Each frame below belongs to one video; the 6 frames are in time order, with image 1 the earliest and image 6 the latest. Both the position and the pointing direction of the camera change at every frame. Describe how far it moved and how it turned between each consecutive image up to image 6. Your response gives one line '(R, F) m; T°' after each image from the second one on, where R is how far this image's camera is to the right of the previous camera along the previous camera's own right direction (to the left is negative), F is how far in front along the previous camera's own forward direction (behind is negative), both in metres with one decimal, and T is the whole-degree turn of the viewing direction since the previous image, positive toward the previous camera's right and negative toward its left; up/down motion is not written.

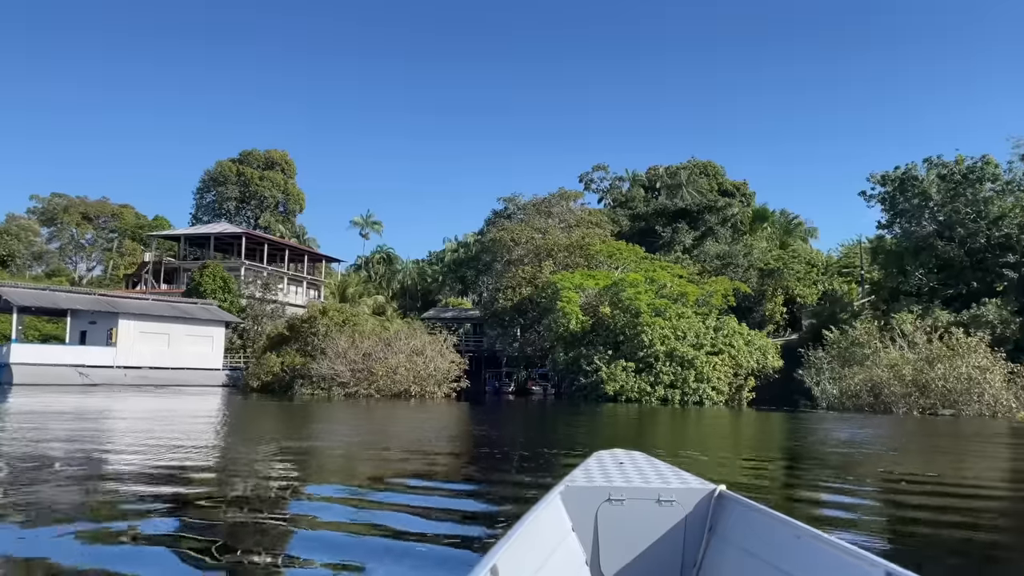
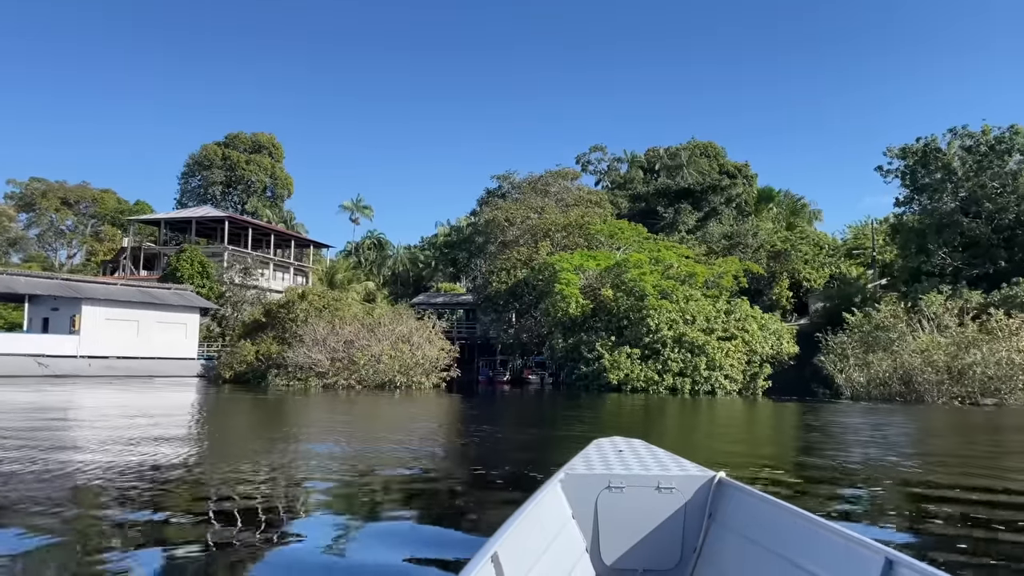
(0.0, +2.2) m; 0°
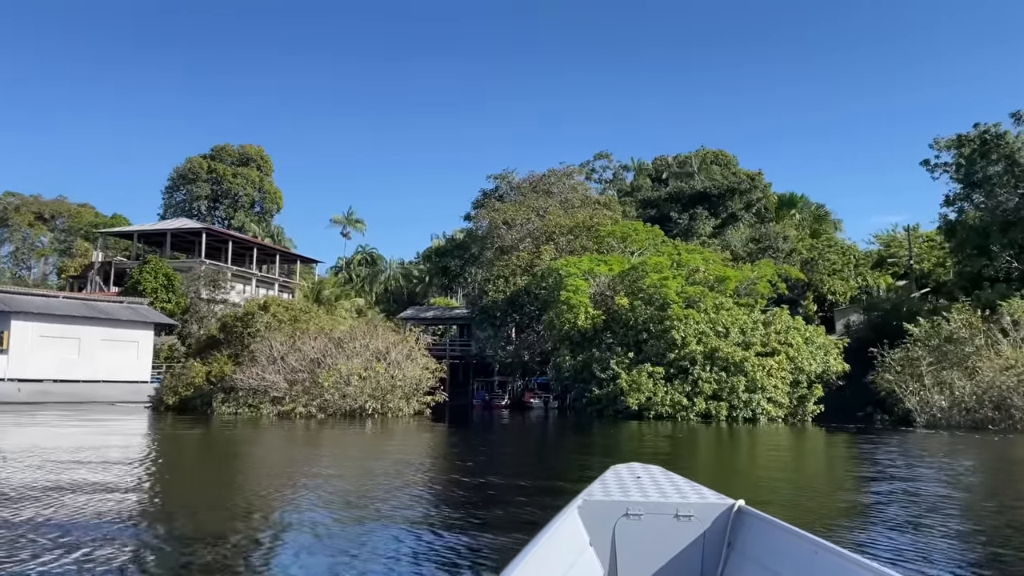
(+0.1, +4.1) m; 0°
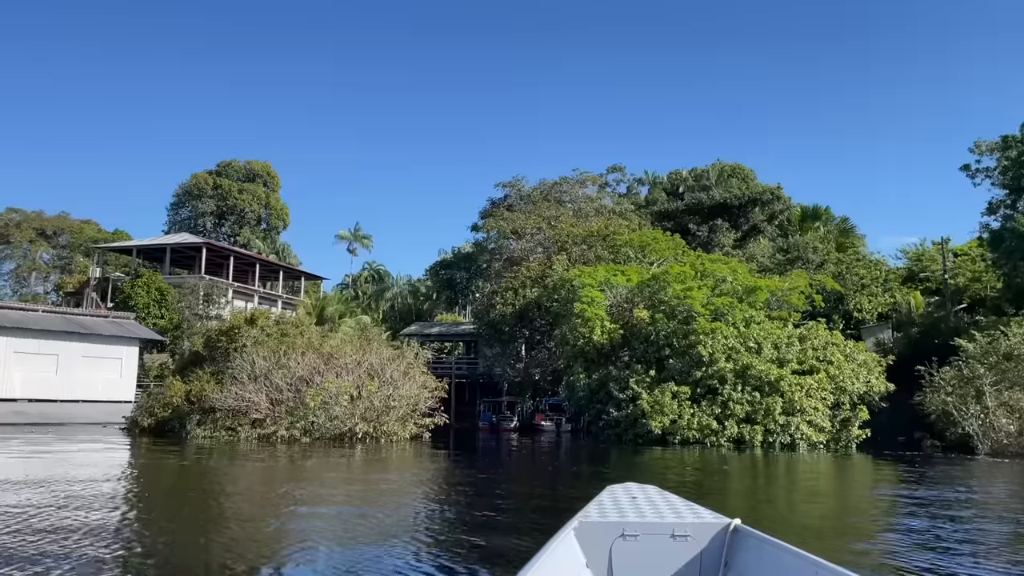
(+0.1, +2.0) m; -1°
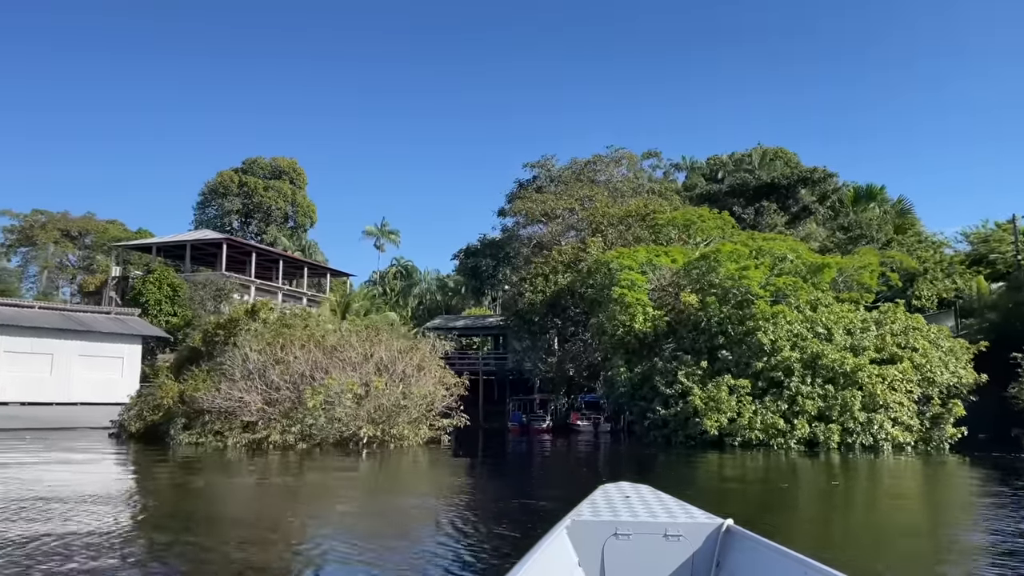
(+0.1, +2.5) m; -3°
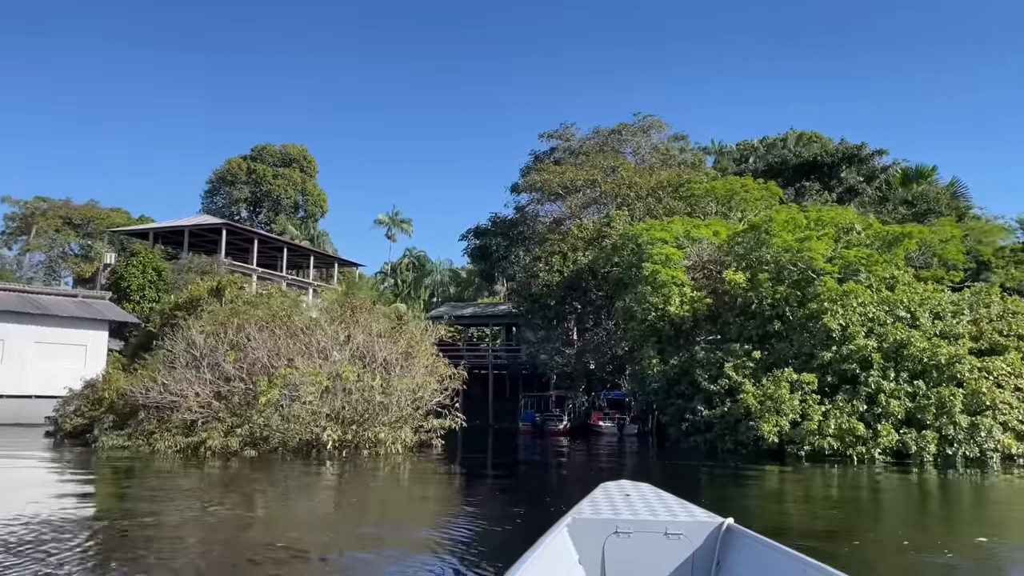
(+0.2, +3.1) m; -1°
